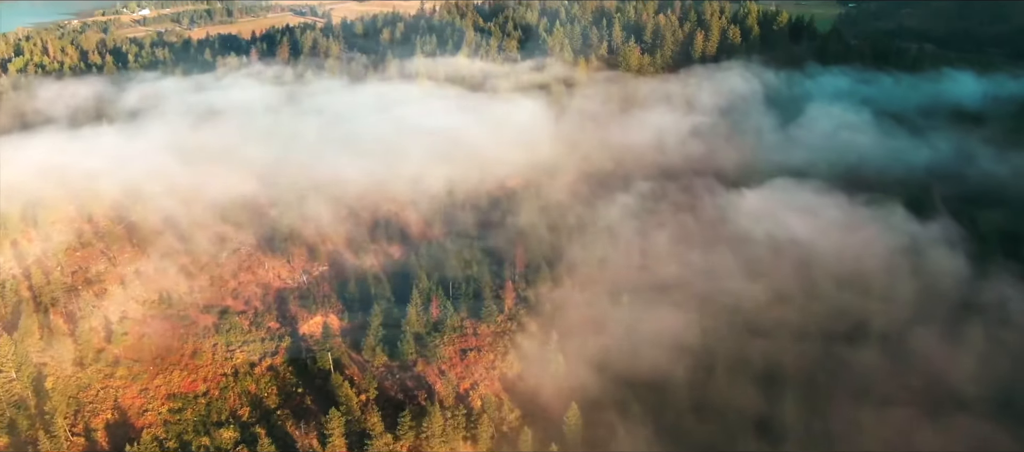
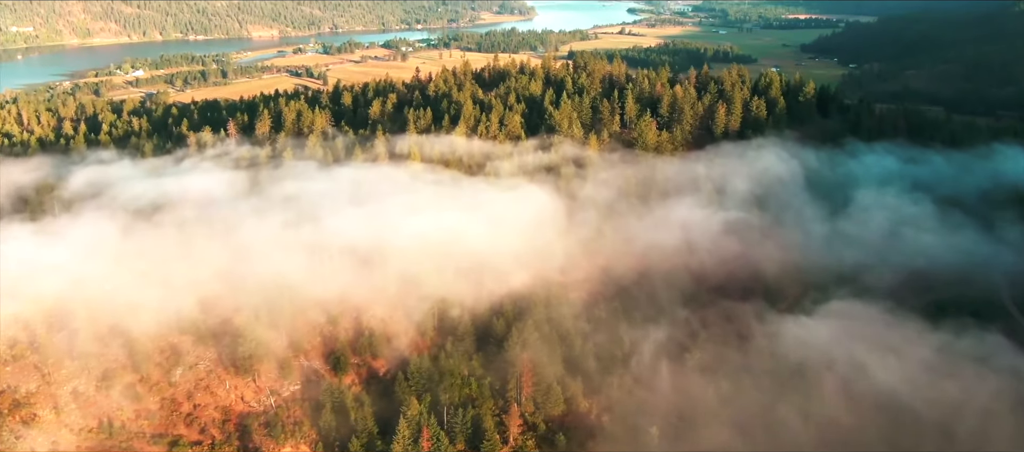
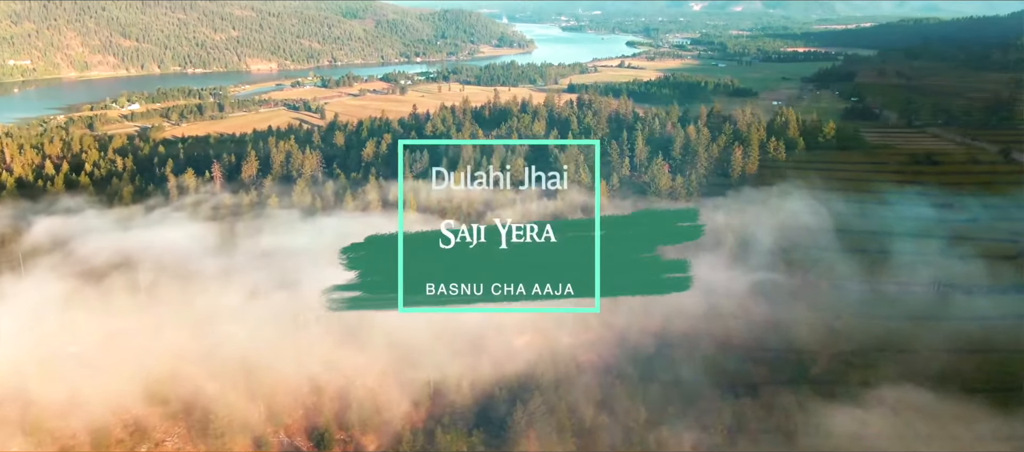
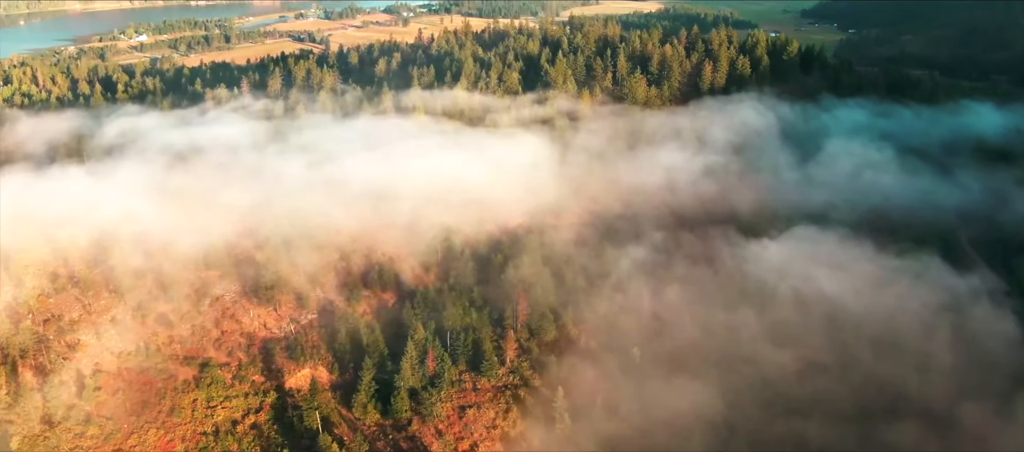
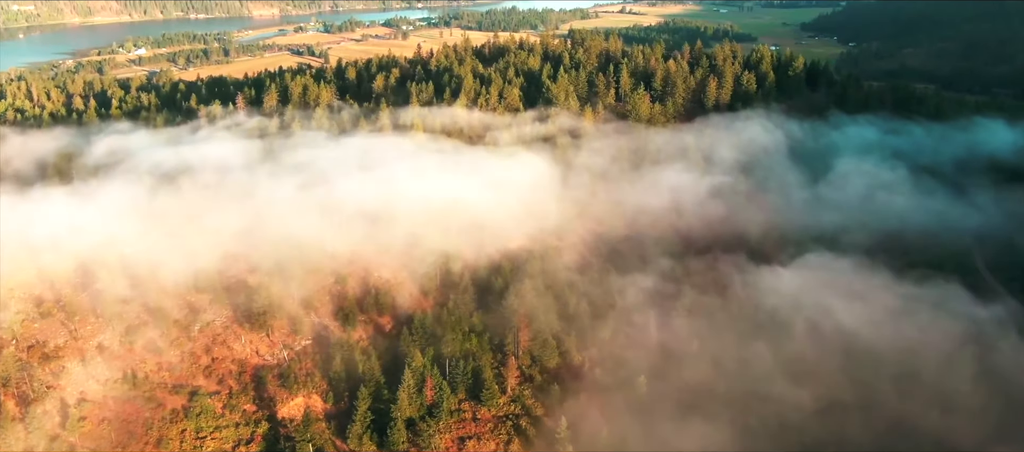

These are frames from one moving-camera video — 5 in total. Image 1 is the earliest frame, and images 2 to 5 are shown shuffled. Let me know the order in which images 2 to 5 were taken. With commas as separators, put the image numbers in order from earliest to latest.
4, 5, 2, 3
